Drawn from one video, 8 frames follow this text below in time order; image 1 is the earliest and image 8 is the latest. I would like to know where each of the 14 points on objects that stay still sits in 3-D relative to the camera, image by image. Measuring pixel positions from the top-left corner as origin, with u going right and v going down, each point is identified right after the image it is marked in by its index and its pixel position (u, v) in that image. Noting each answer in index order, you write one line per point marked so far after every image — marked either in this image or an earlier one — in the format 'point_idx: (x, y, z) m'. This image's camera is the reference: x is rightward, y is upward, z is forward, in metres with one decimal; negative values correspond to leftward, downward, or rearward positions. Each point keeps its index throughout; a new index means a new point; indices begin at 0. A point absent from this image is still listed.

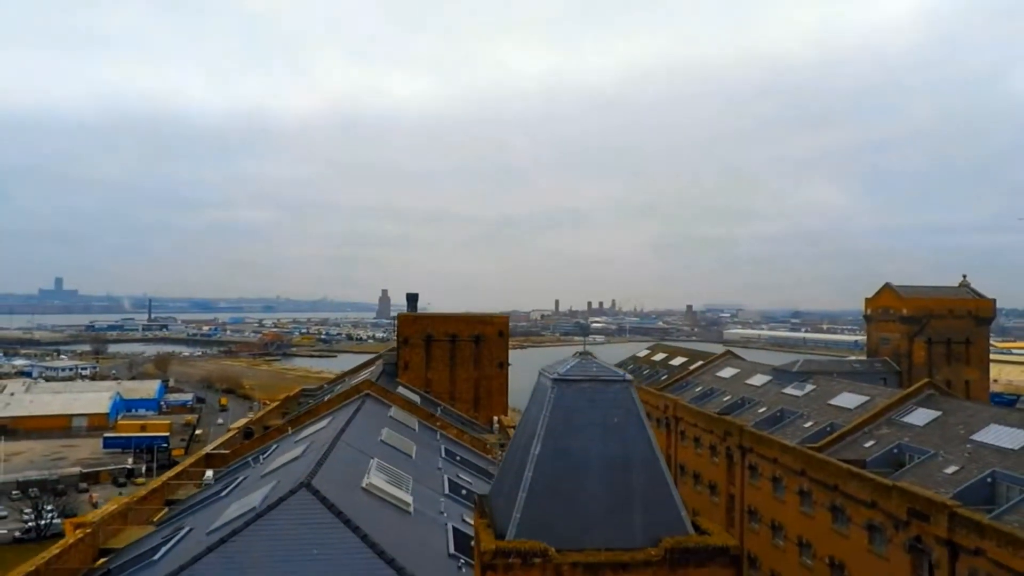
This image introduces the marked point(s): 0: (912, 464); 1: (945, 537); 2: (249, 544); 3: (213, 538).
0: (+12.2, -4.9, +18.5) m
1: (+11.7, -6.4, +16.2) m
2: (-5.2, -5.2, +12.1) m
3: (-6.6, -4.9, +12.7) m
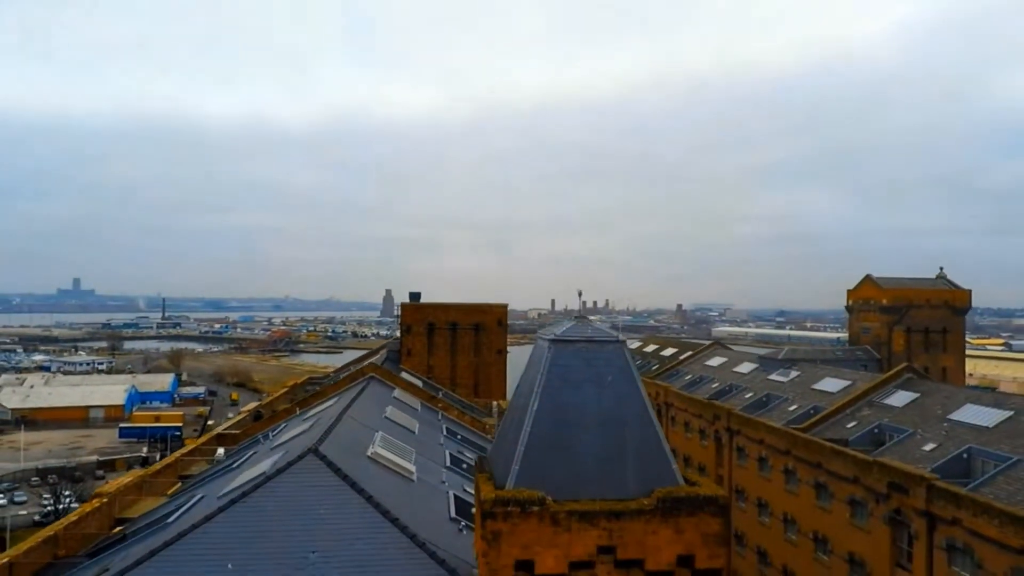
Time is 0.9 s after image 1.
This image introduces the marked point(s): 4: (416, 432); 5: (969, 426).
0: (+12.2, -4.7, +19.5) m
1: (+11.7, -6.1, +17.2) m
2: (-5.2, -4.9, +13.1) m
3: (-6.6, -4.7, +13.7) m
4: (-2.7, -3.6, +16.9) m
5: (+14.2, -4.1, +18.8) m
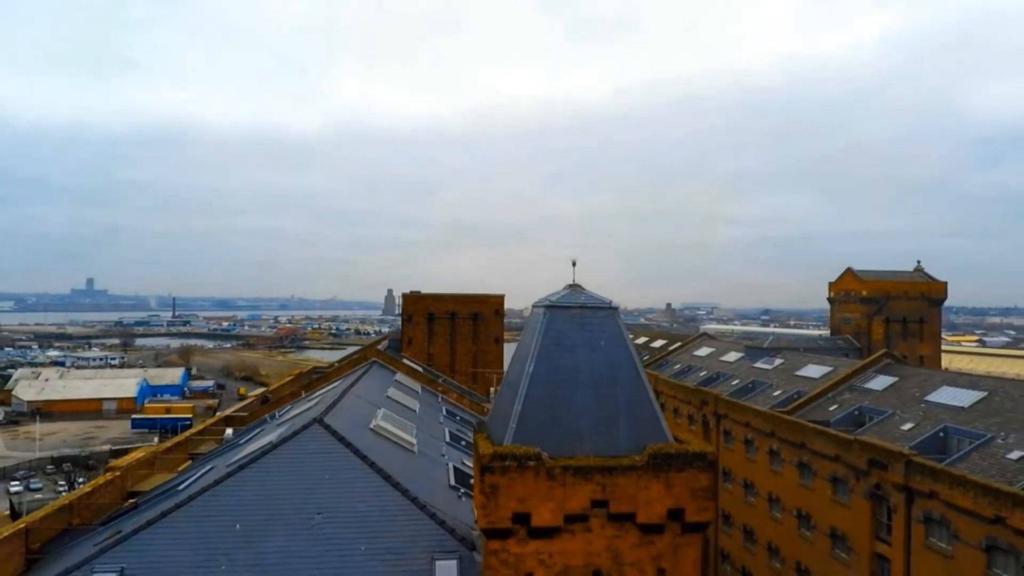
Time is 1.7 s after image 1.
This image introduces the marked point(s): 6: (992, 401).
0: (+12.1, -4.4, +20.3) m
1: (+11.6, -5.7, +17.9) m
2: (-5.3, -4.4, +13.9) m
3: (-6.7, -4.2, +14.5) m
4: (-2.9, -3.2, +17.7) m
5: (+14.1, -3.8, +19.7) m
6: (+15.3, -3.5, +19.3) m
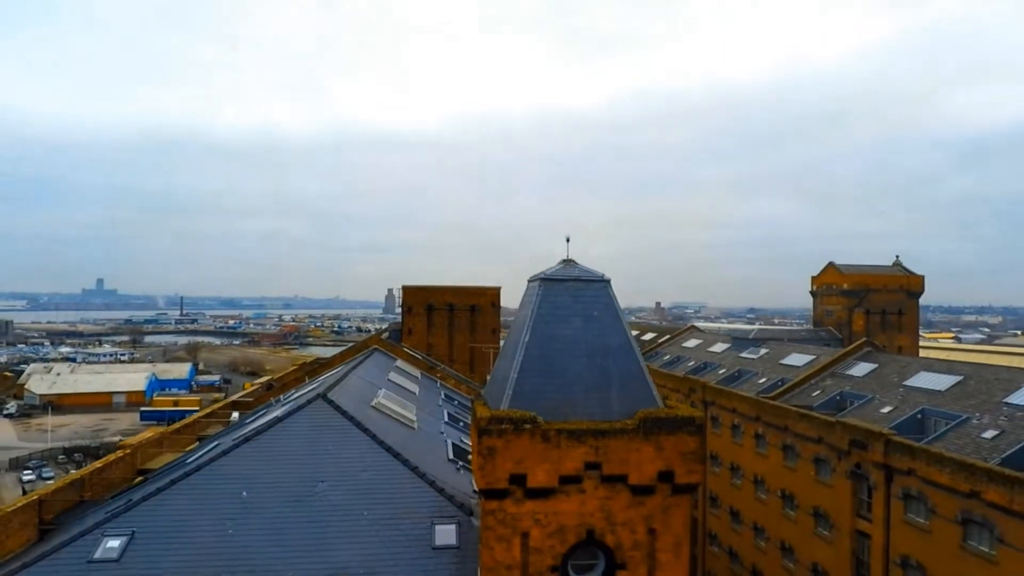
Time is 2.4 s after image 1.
0: (+11.9, -4.1, +21.1) m
1: (+11.4, -5.3, +18.7) m
2: (-5.5, -4.0, +14.7) m
3: (-6.9, -3.8, +15.3) m
4: (-3.0, -2.9, +18.5) m
5: (+14.0, -3.4, +20.5) m
6: (+15.1, -3.2, +20.1) m
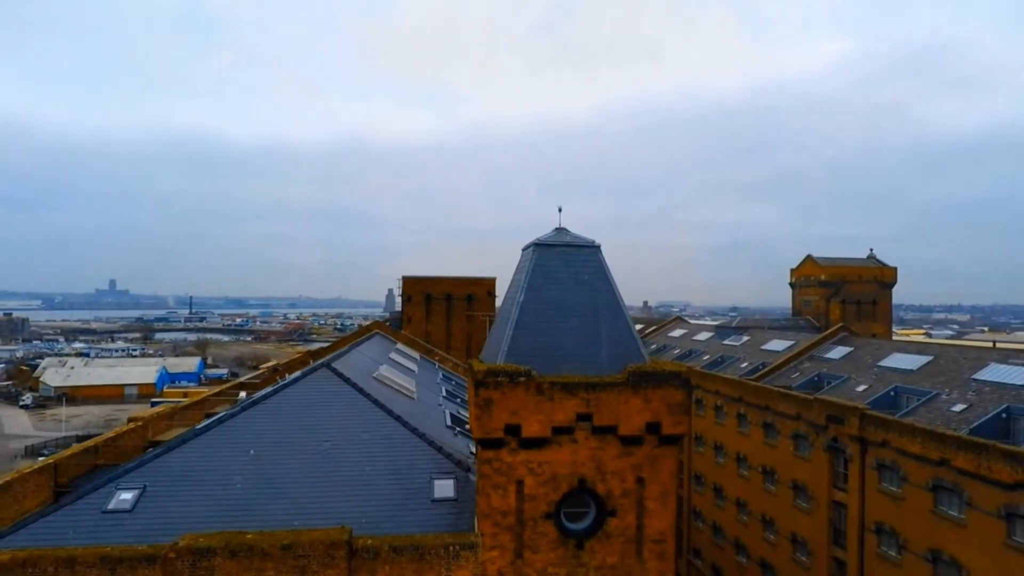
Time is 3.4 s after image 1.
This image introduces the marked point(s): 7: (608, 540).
0: (+11.7, -3.6, +22.2) m
1: (+11.3, -4.8, +19.7) m
2: (-5.6, -3.4, +15.7) m
3: (-7.0, -3.3, +16.3) m
4: (-3.2, -2.5, +19.6) m
5: (+13.8, -3.0, +21.6) m
6: (+15.0, -2.7, +21.2) m
7: (+2.4, -5.8, +13.9) m
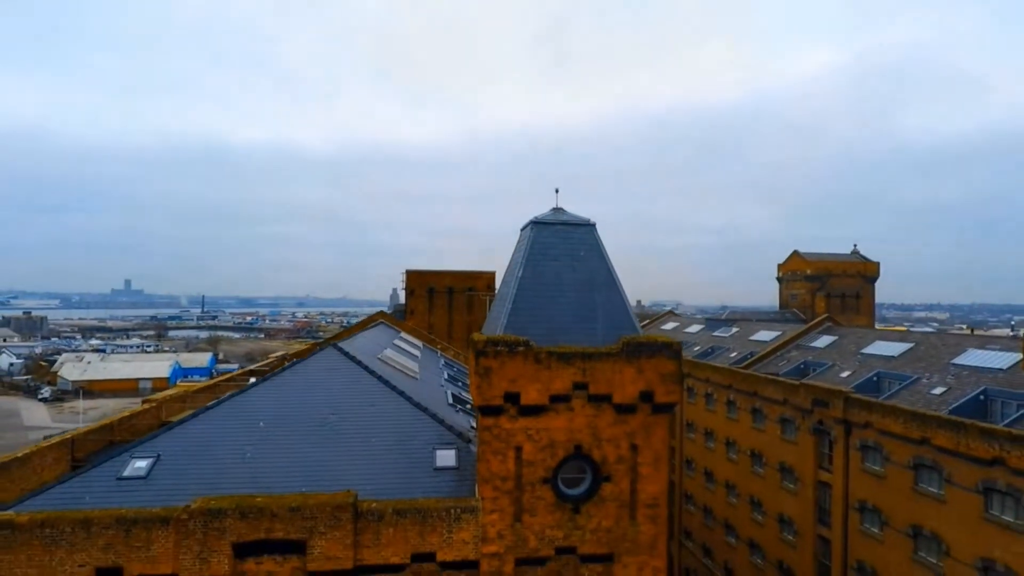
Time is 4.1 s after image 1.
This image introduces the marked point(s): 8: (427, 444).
0: (+11.7, -3.3, +23.0) m
1: (+11.2, -4.4, +20.5) m
2: (-5.7, -3.0, +16.6) m
3: (-7.1, -2.9, +17.3) m
4: (-3.2, -2.2, +20.6) m
5: (+13.7, -2.6, +22.5) m
6: (+14.9, -2.3, +22.1) m
7: (+2.3, -5.3, +14.7) m
8: (-2.2, -4.0, +15.7) m
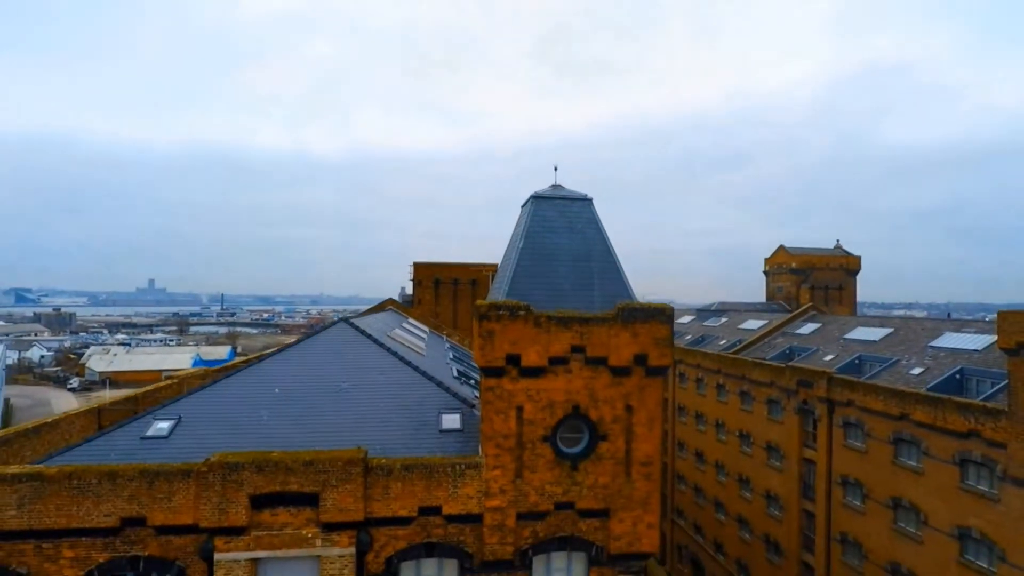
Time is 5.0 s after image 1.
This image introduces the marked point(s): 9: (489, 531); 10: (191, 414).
0: (+11.7, -3.0, +24.1) m
1: (+11.2, -3.9, +21.6) m
2: (-5.8, -2.4, +18.0) m
3: (-7.2, -2.3, +18.7) m
4: (-3.2, -1.8, +21.9) m
5: (+13.8, -2.2, +23.5) m
6: (+14.9, -1.9, +23.2) m
7: (+2.2, -4.6, +15.9) m
8: (-2.3, -3.4, +17.0) m
9: (-0.6, -6.3, +15.5) m
10: (-8.7, -3.5, +16.7) m
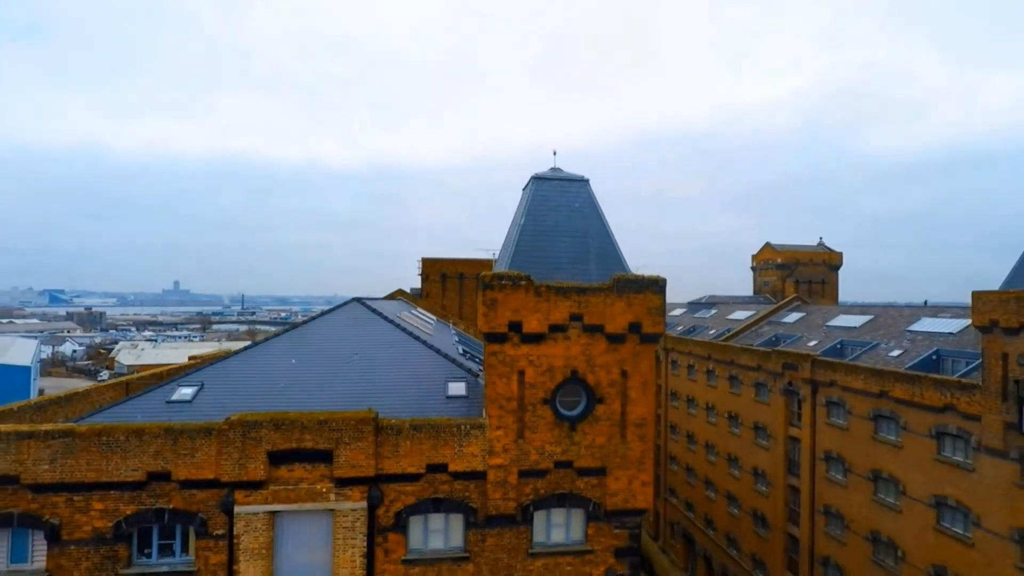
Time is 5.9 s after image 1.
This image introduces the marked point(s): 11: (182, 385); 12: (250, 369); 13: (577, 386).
0: (+11.8, -2.6, +25.4) m
1: (+11.2, -3.4, +22.8) m
2: (-5.8, -1.8, +19.4) m
3: (-7.1, -1.7, +20.0) m
4: (-3.2, -1.3, +23.3) m
5: (+13.8, -1.8, +24.8) m
6: (+15.0, -1.5, +24.5) m
7: (+2.2, -3.8, +17.1) m
8: (-2.3, -2.7, +18.3) m
9: (-0.5, -5.5, +16.7) m
10: (-8.7, -2.8, +18.0) m
11: (-9.6, -2.9, +18.0) m
12: (-7.9, -2.5, +18.4) m
13: (+1.6, -2.8, +17.2) m
